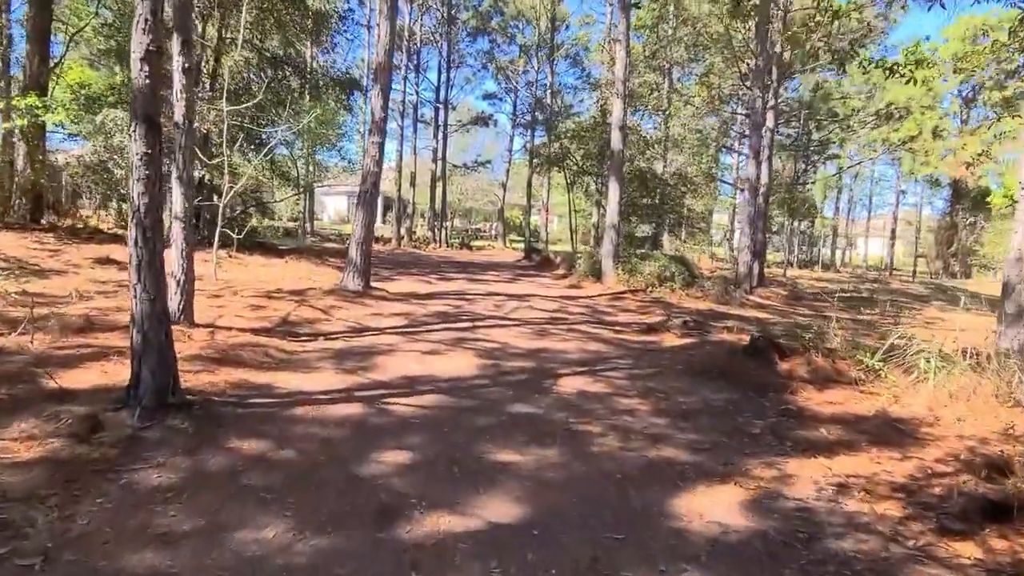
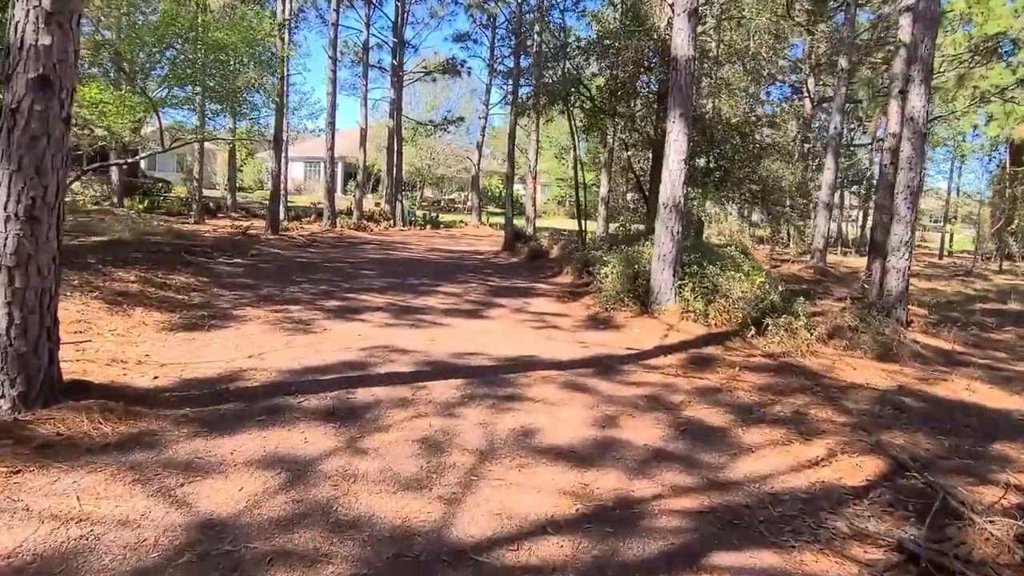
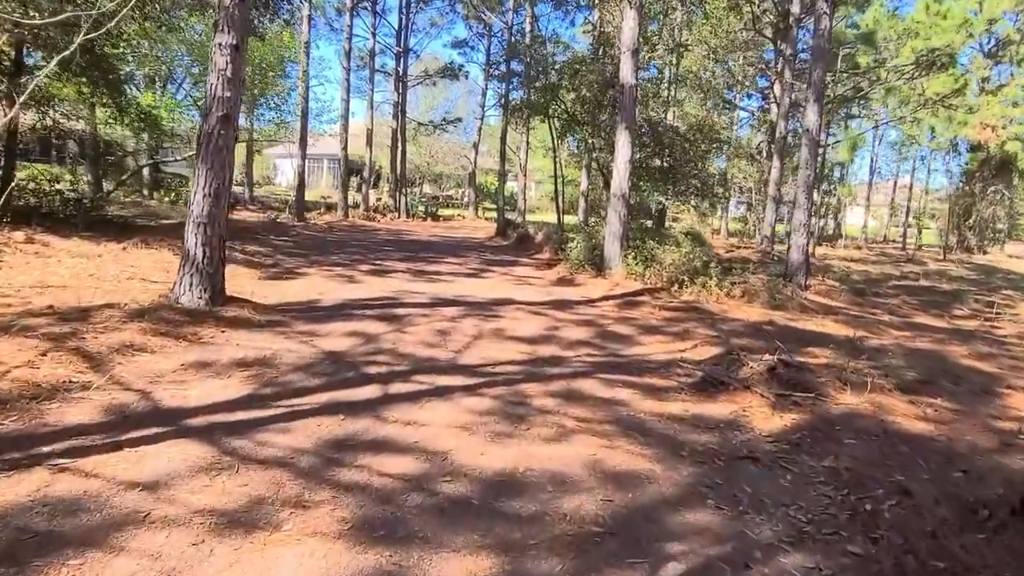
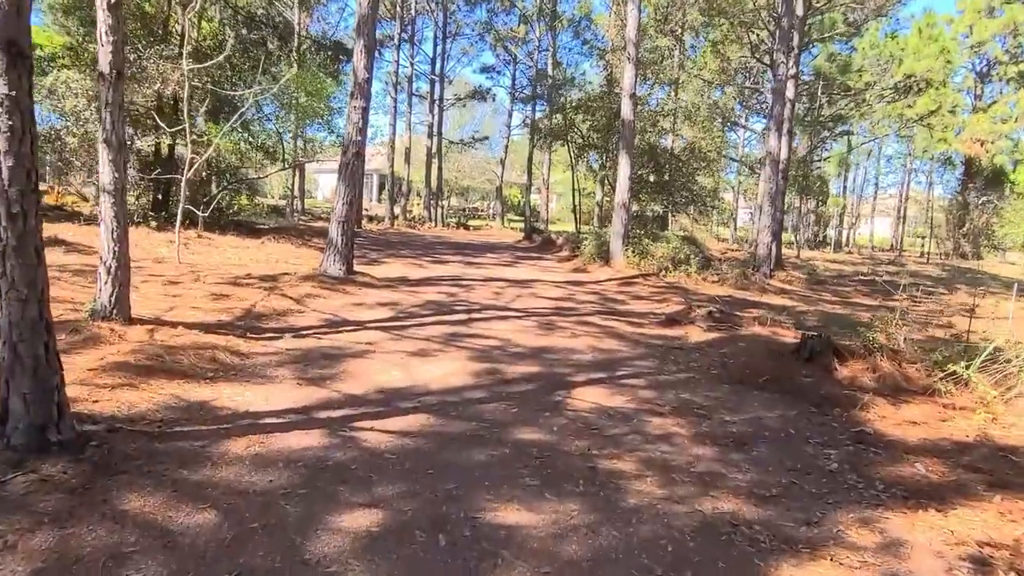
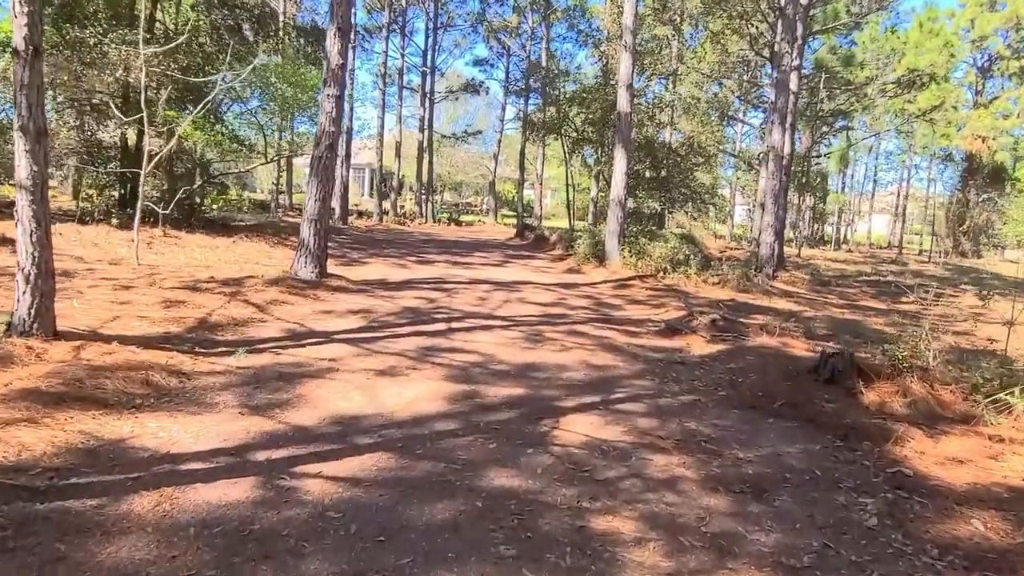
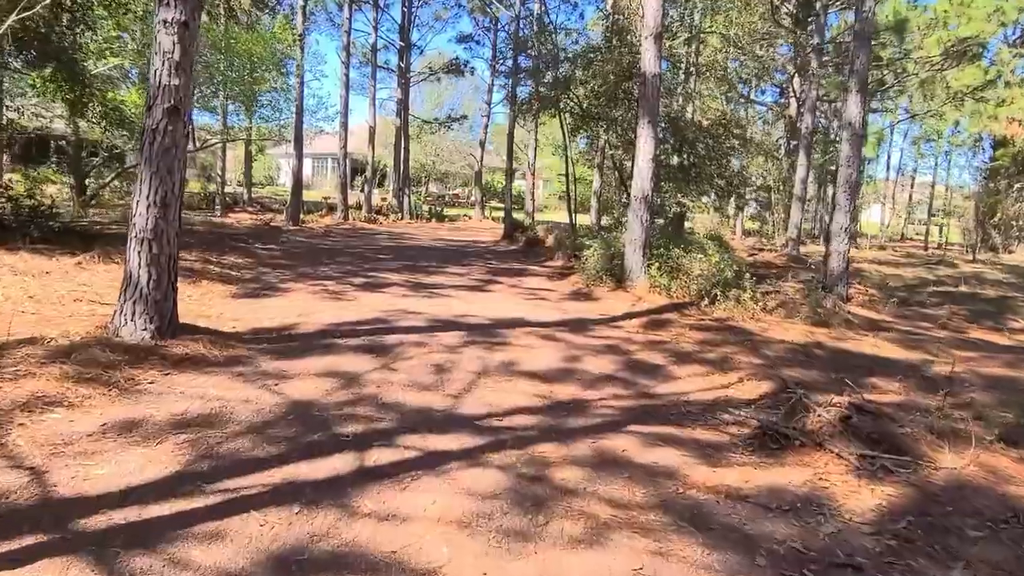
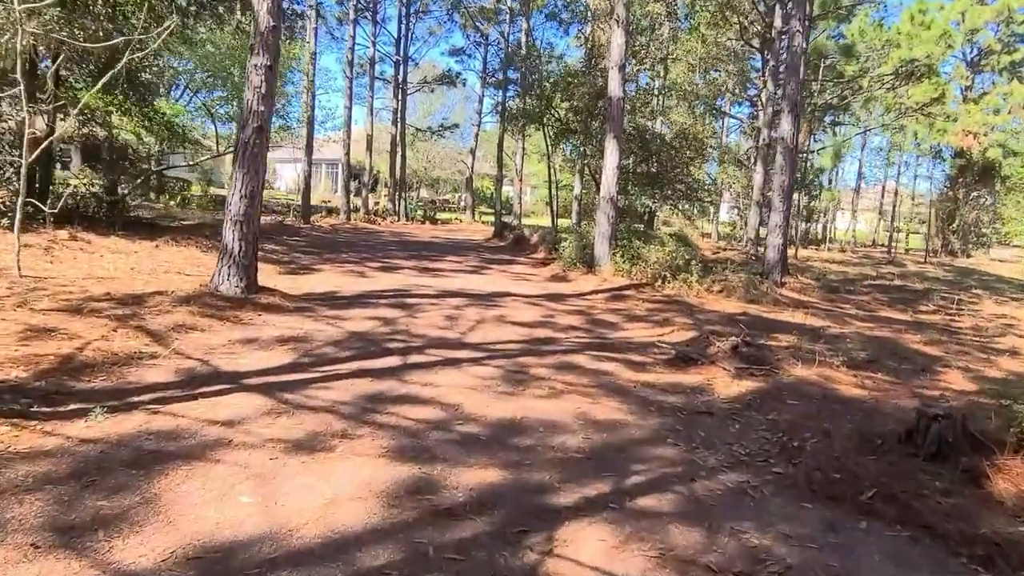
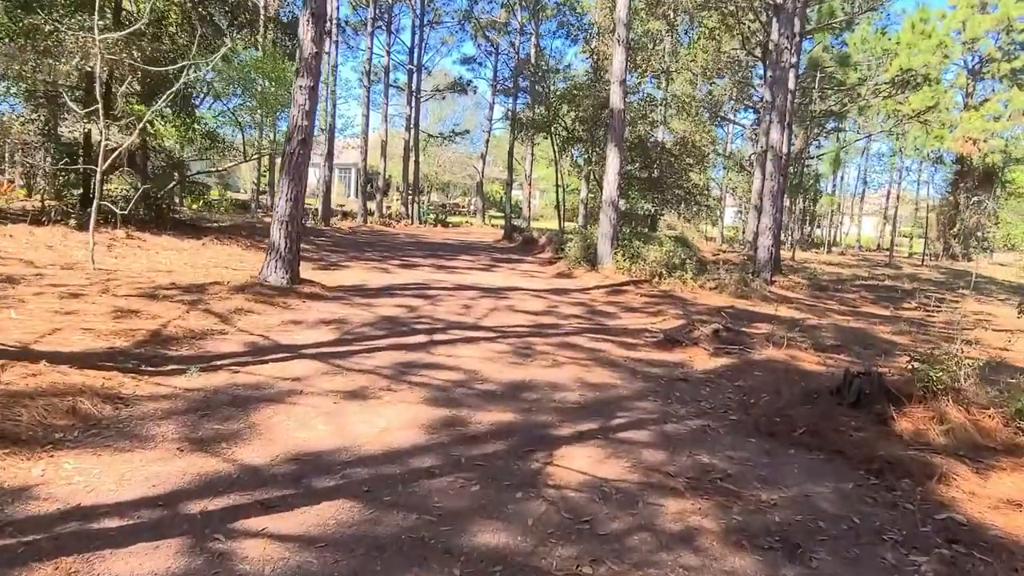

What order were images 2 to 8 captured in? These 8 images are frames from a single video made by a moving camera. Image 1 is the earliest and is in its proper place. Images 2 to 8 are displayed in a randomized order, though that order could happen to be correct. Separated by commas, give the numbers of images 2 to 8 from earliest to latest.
4, 5, 8, 7, 3, 6, 2
